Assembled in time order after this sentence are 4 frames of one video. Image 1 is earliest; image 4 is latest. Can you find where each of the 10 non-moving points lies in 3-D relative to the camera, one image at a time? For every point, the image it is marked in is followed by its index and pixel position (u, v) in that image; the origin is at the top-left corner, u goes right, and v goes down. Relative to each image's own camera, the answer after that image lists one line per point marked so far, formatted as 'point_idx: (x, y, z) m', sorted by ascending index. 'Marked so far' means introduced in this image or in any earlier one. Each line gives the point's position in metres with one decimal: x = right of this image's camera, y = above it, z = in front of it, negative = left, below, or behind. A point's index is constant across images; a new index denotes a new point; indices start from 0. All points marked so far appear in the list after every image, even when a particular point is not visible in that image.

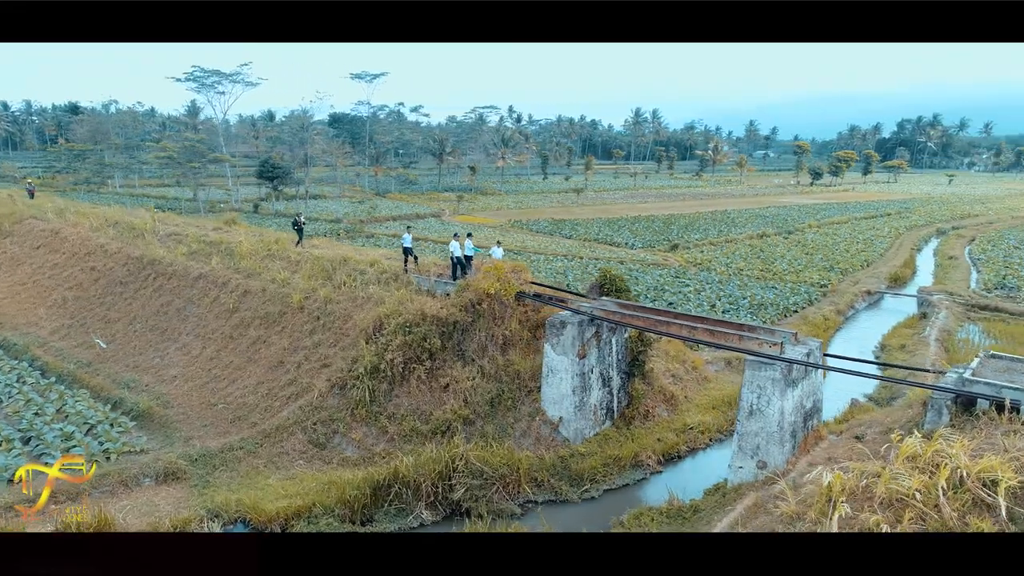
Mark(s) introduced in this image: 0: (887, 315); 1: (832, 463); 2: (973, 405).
0: (+8.7, -0.6, +16.5) m
1: (+2.9, -1.6, +6.4) m
2: (+3.7, -0.9, +5.7) m
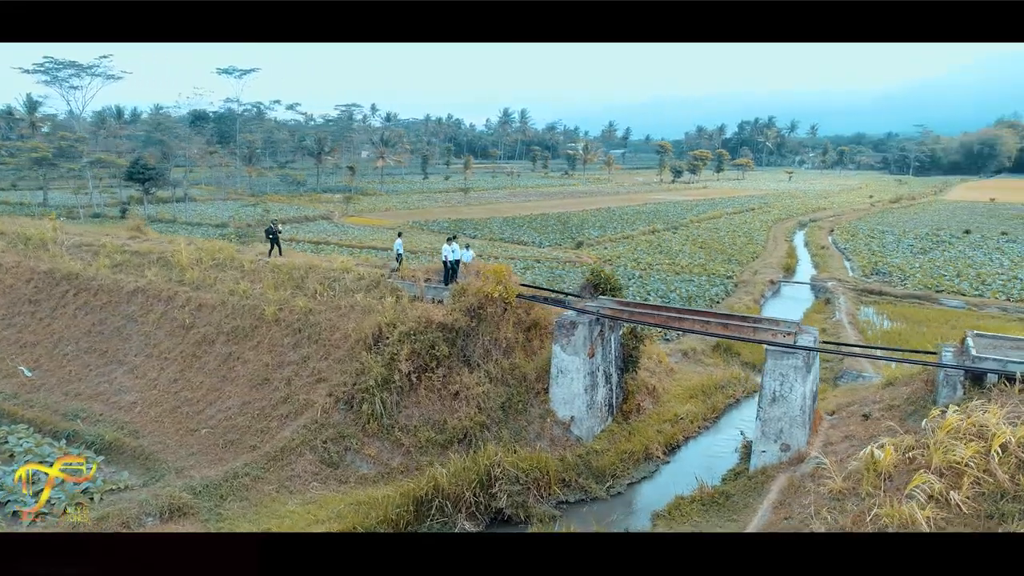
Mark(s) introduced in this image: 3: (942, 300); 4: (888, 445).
0: (+7.0, -0.3, +18.0) m
1: (+3.3, -1.5, +7.0) m
2: (+4.2, -0.8, +6.5) m
3: (+10.3, -0.3, +17.1) m
4: (+3.3, -1.4, +6.3) m
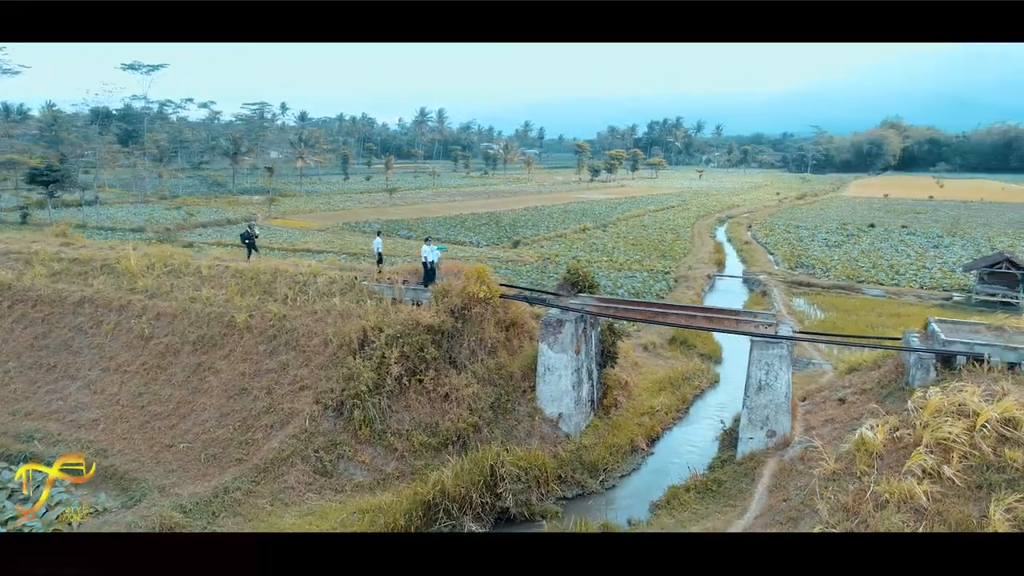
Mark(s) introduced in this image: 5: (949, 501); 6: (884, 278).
0: (+5.7, -0.2, +18.7) m
1: (+3.3, -1.4, +7.4) m
2: (+4.3, -0.7, +7.0) m
3: (+9.0, 0.0, +18.3) m
4: (+3.4, -1.3, +6.7) m
5: (+3.5, -1.7, +5.7) m
6: (+10.2, +0.3, +19.7) m
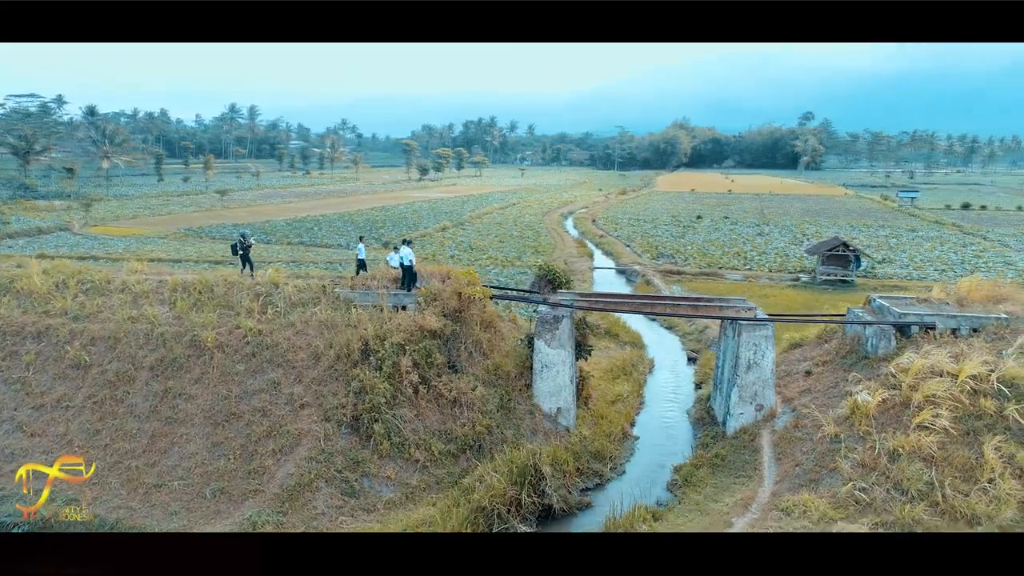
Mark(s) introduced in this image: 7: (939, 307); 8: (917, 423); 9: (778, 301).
0: (+2.7, +0.1, +19.9) m
1: (+3.5, -1.2, +8.3) m
2: (+4.5, -0.5, +8.2) m
3: (+6.1, +0.4, +20.3) m
4: (+3.7, -1.1, +7.7) m
5: (+4.1, -1.5, +6.7) m
6: (+6.8, +0.7, +21.9) m
7: (+5.1, -0.2, +8.5) m
8: (+3.9, -1.3, +7.0) m
9: (+6.2, -0.3, +16.8) m
